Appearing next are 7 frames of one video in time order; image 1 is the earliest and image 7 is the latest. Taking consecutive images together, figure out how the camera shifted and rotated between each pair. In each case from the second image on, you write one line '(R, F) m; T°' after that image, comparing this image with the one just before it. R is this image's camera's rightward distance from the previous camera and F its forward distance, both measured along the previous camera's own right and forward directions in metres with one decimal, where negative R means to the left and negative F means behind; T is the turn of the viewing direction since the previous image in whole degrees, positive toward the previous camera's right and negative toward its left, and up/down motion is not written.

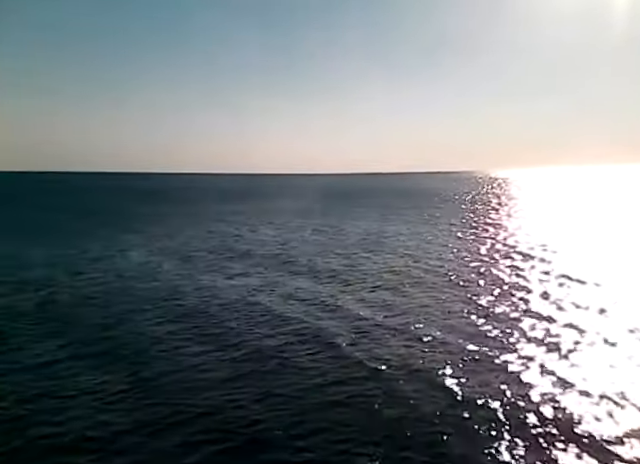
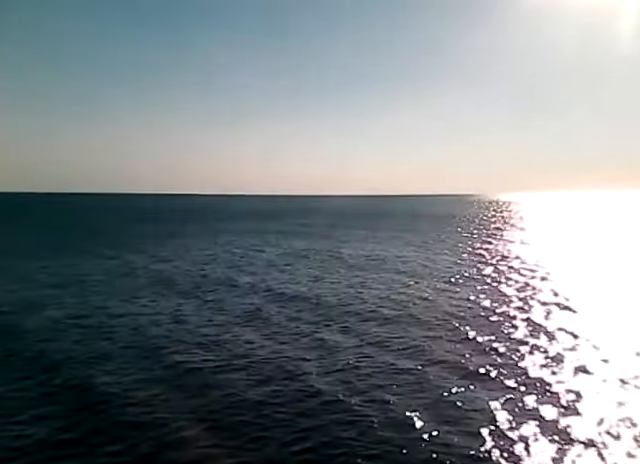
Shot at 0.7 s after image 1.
(-0.4, -0.8) m; 0°
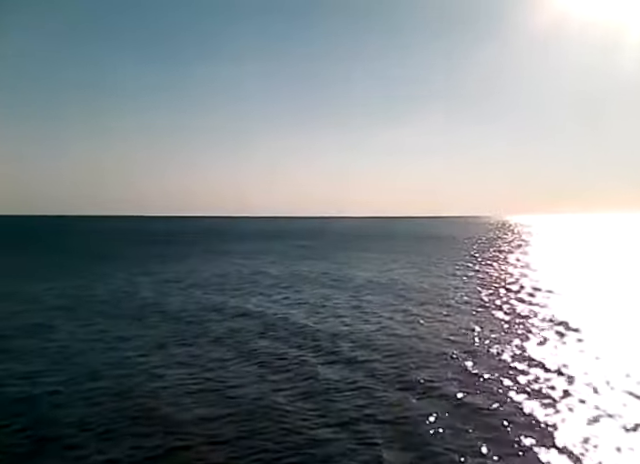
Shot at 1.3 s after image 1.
(+0.1, -0.1) m; -1°
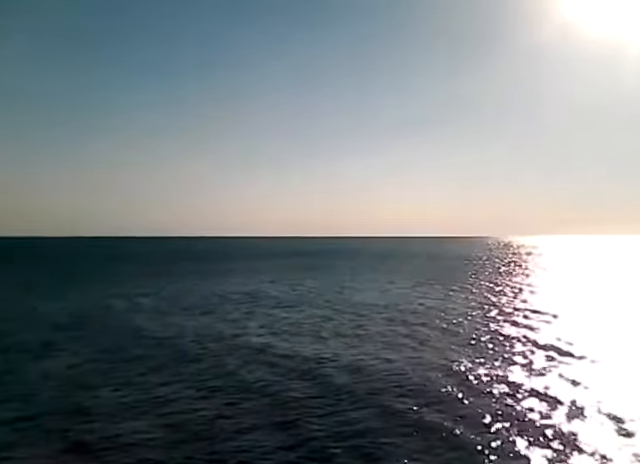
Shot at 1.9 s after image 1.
(-0.3, +0.2) m; 0°
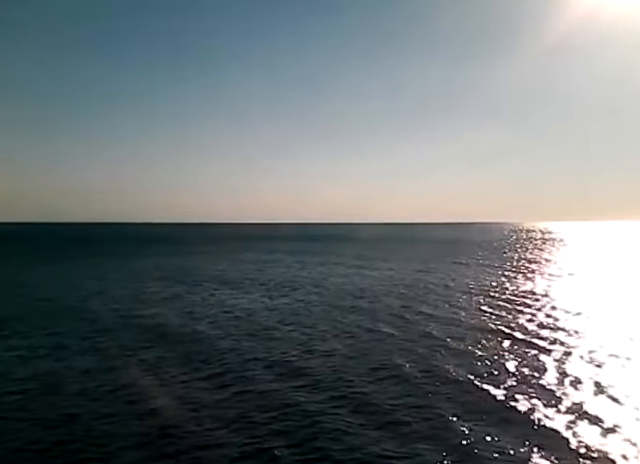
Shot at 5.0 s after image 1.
(0.0, +0.1) m; -2°
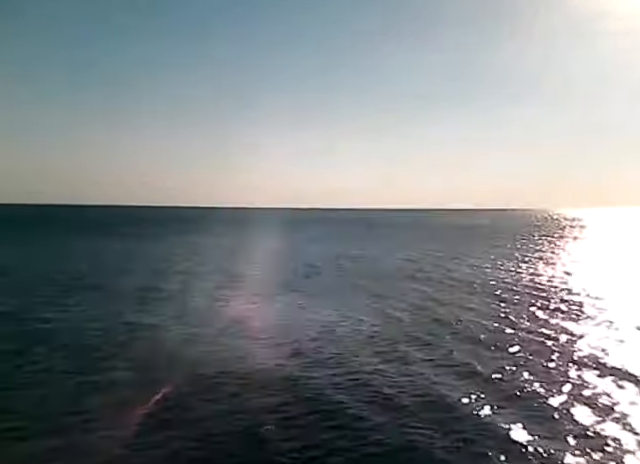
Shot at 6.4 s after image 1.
(+0.2, -0.2) m; -2°
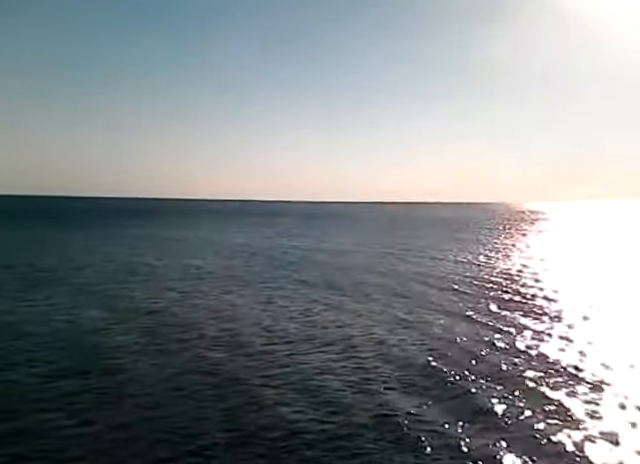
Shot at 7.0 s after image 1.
(+0.2, -0.2) m; +2°
